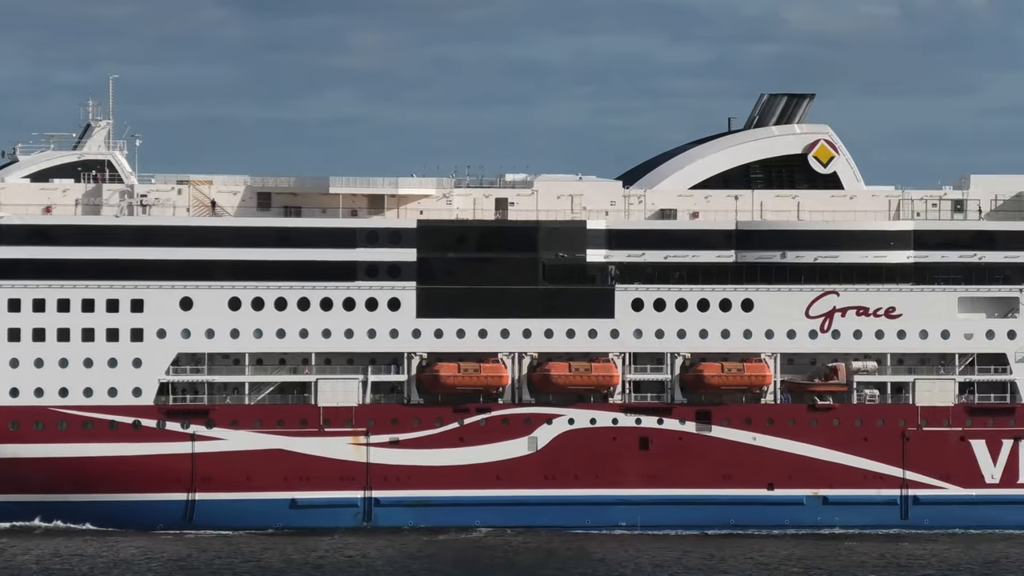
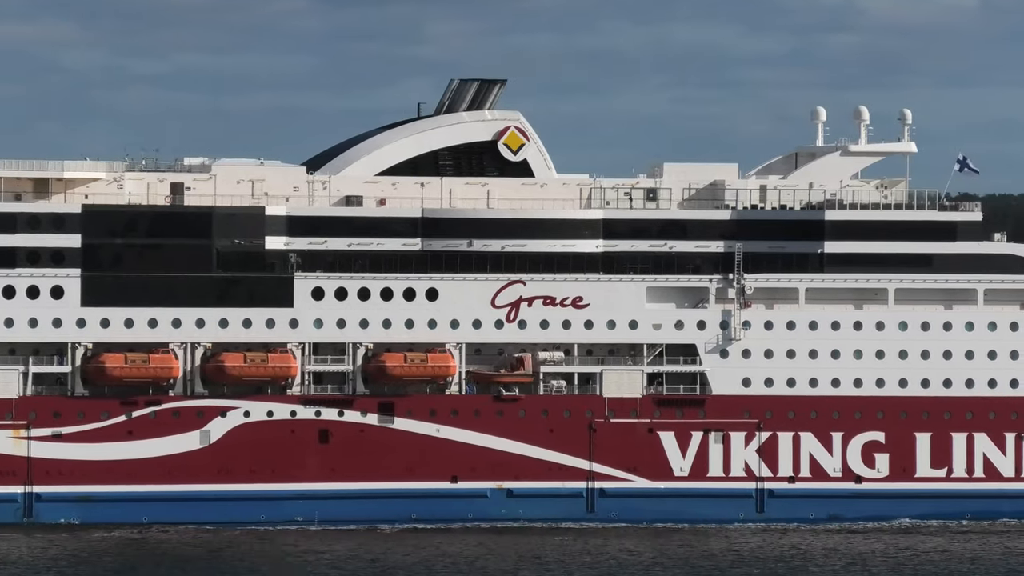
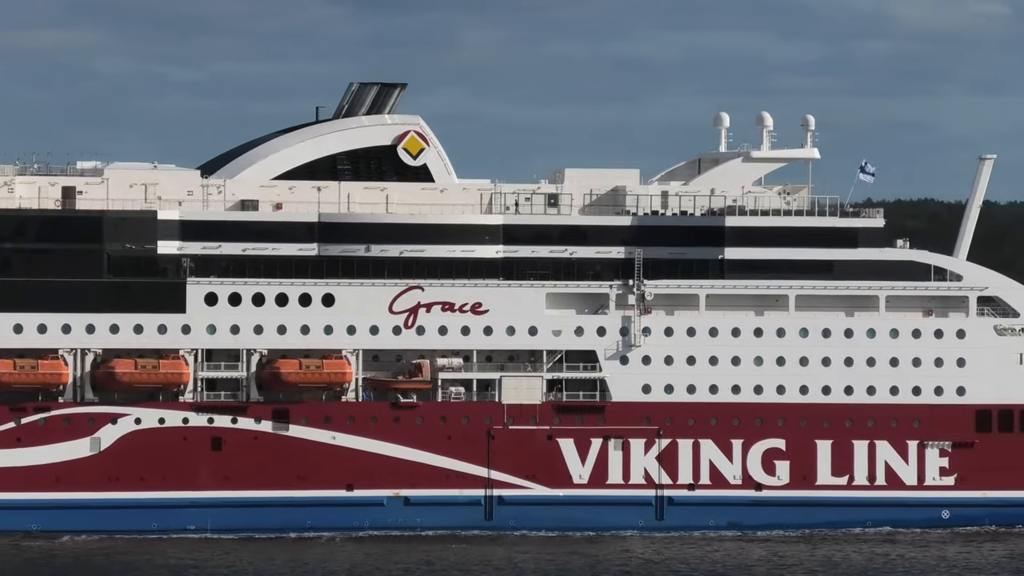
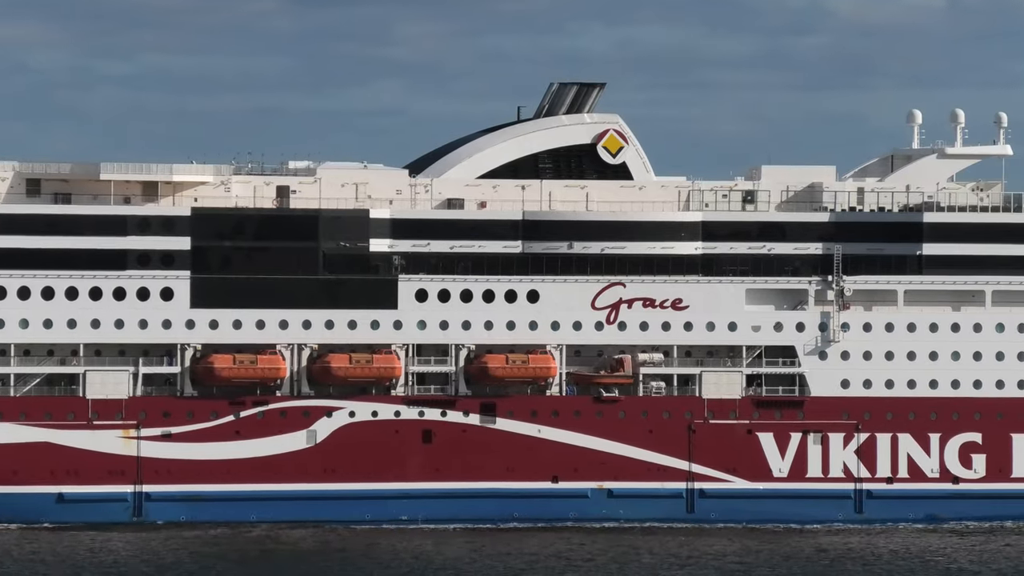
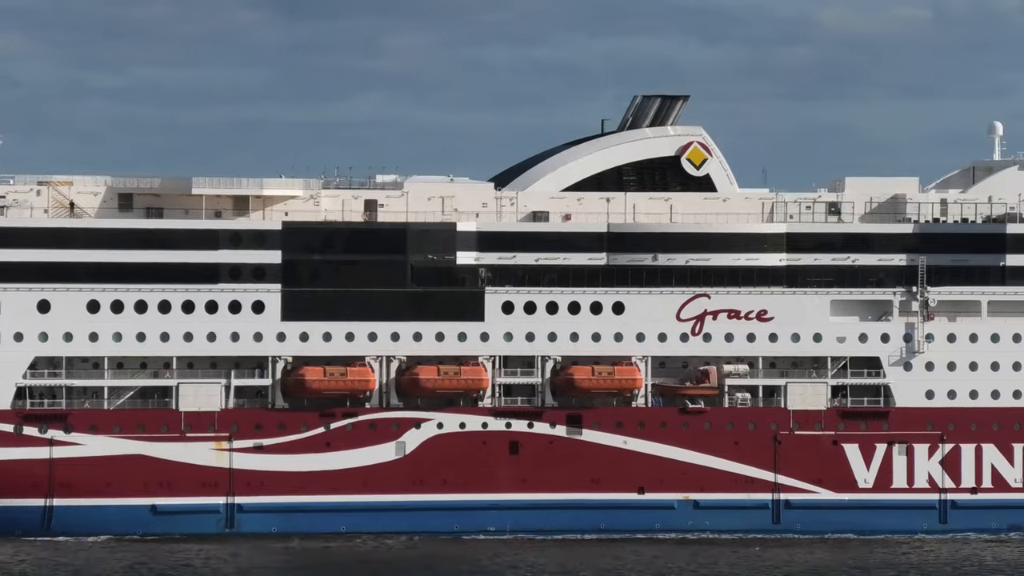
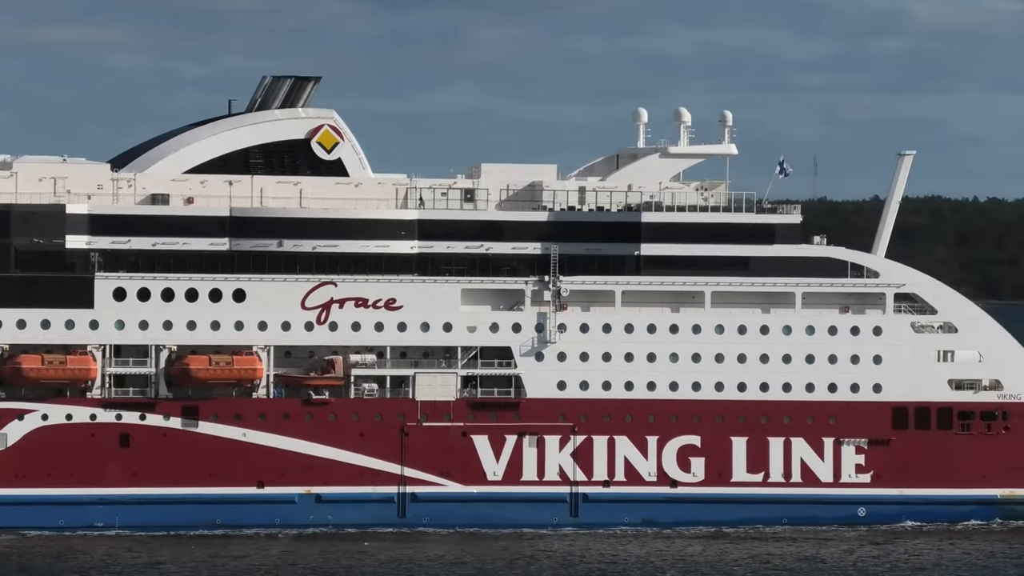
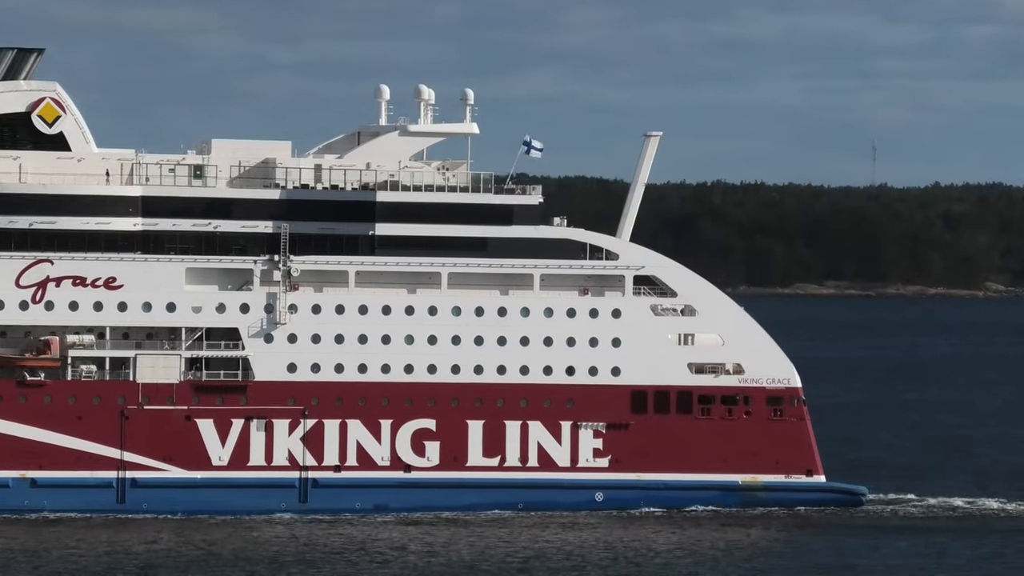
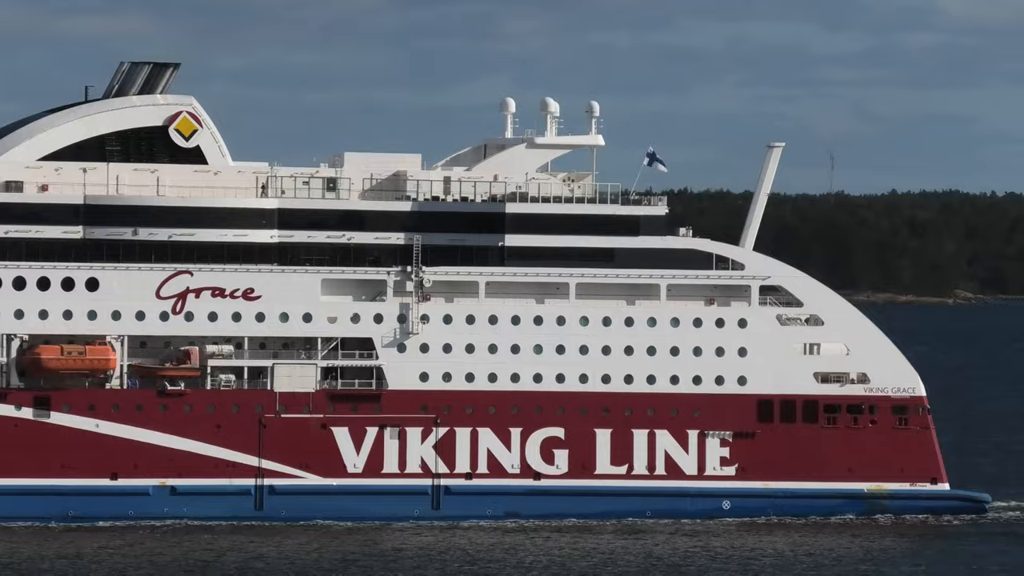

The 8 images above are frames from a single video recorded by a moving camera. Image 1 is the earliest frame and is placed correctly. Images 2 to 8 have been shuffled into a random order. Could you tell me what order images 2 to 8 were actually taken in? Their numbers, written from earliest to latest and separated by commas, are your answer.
5, 4, 2, 3, 6, 8, 7
